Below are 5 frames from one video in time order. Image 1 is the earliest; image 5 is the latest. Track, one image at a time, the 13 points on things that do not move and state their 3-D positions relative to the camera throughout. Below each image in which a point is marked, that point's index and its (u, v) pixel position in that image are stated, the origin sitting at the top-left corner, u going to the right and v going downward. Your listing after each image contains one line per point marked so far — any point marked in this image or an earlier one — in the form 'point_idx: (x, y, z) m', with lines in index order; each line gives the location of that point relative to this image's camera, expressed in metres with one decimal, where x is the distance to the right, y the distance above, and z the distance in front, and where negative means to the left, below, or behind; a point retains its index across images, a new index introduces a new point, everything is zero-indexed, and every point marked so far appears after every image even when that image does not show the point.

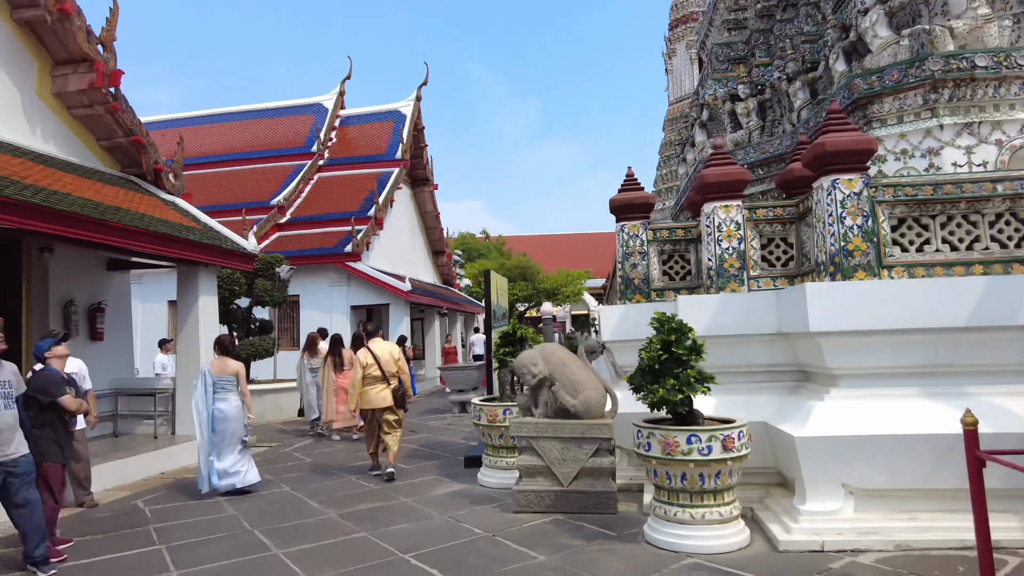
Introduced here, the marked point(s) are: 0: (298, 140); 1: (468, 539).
0: (-6.2, +4.3, +19.4) m
1: (-0.3, -1.6, +4.1) m
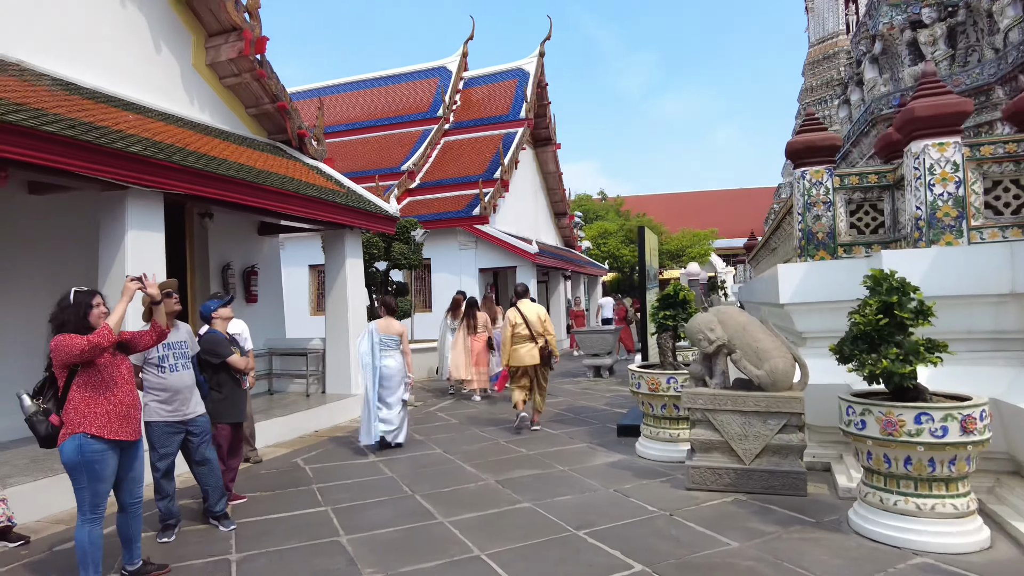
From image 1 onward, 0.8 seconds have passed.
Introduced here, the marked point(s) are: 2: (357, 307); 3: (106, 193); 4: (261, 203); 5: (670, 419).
0: (-2.6, +5.4, +19.5) m
1: (+0.7, -1.3, +3.8) m
2: (-1.8, -0.2, +7.9) m
3: (-3.2, +0.7, +5.2) m
4: (-2.4, +0.8, +6.4) m
5: (+1.2, -1.0, +5.0) m
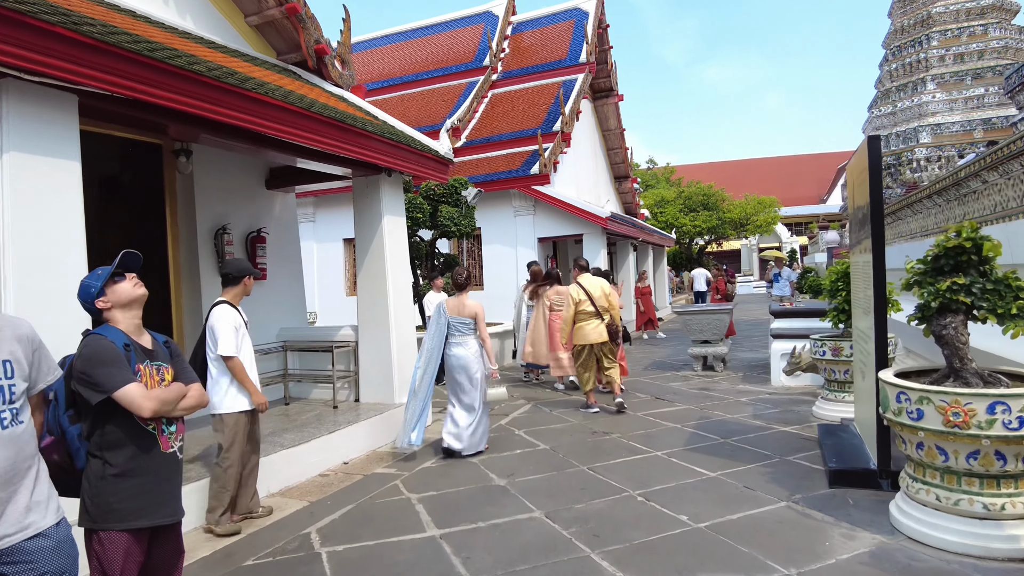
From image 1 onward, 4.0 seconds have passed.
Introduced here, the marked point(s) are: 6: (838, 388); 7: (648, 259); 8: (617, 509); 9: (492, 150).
0: (-1.1, +6.0, +17.1) m
1: (+1.4, -1.1, +1.5) m
2: (-1.0, 0.0, +5.7) m
3: (-2.5, +0.9, +3.1) m
4: (-1.7, +1.0, +4.2) m
5: (+1.9, -0.8, +2.6) m
6: (+2.6, -0.8, +5.2) m
7: (+3.8, +0.8, +18.5) m
8: (+0.5, -1.1, +3.5) m
9: (-0.4, +3.0, +14.3) m
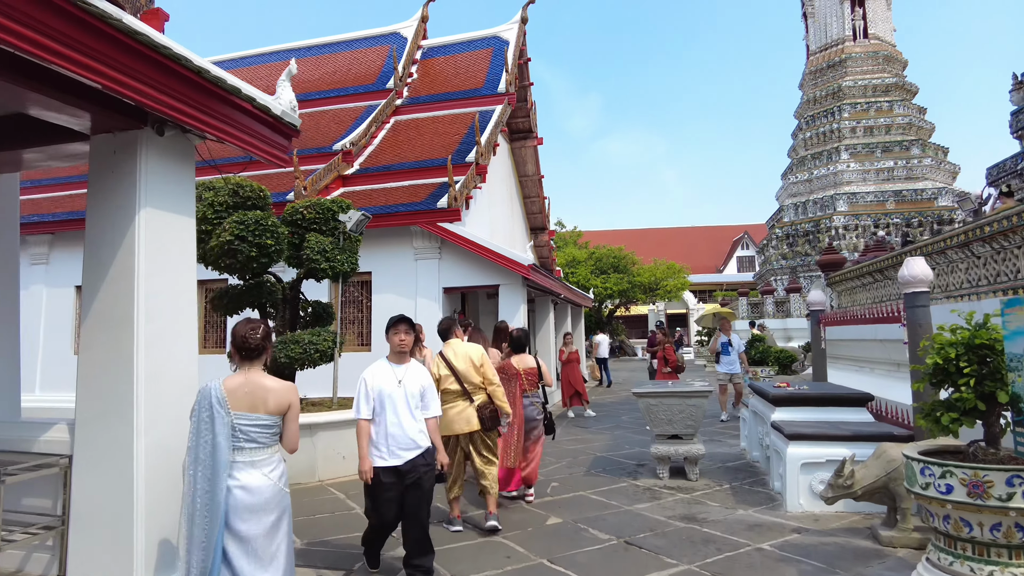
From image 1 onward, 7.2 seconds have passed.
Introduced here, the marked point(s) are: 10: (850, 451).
0: (-3.2, +4.7, +14.7) m
1: (+1.4, -1.1, -1.0) m
2: (-1.5, -0.2, +2.9) m
3: (-2.6, +0.9, +0.2) m
4: (-2.0, +0.9, +1.5) m
5: (+1.7, -0.9, +0.2) m
6: (+2.0, -1.2, +2.9) m
7: (+1.3, -0.8, +16.3) m
8: (+0.3, -1.3, +0.9) m
9: (-2.2, +1.9, +11.8) m
10: (+2.3, -1.1, +4.6) m
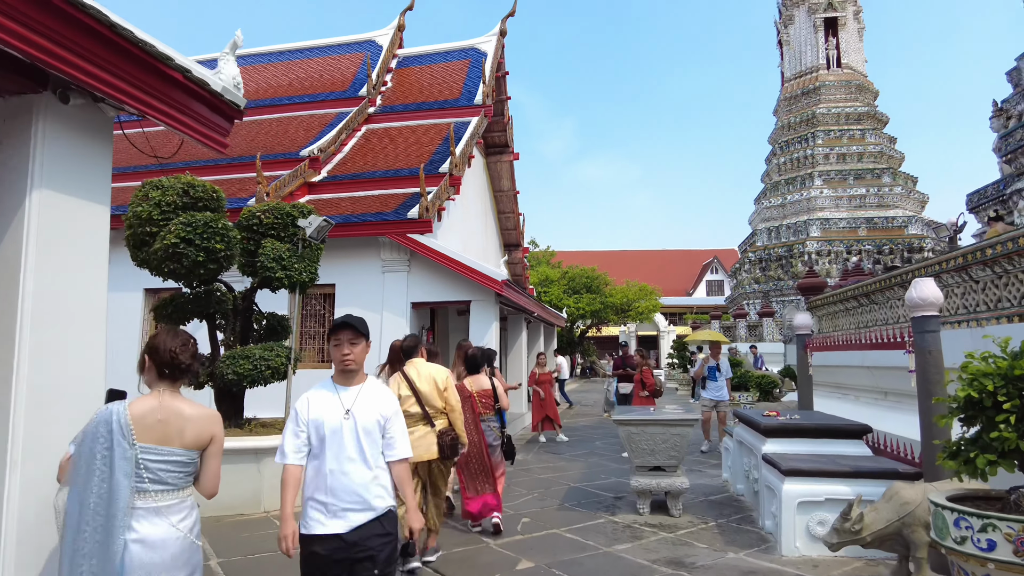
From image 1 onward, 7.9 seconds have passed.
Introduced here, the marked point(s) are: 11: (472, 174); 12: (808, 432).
0: (-3.7, +4.4, +14.2) m
1: (+1.4, -1.1, -1.5) m
2: (-1.6, -0.2, +2.3) m
3: (-2.6, +1.0, -0.4) m
4: (-2.0, +1.0, +1.0) m
5: (+1.7, -0.9, -0.2) m
6: (+1.9, -1.3, +2.5) m
7: (+0.6, -1.2, +15.8) m
8: (+0.2, -1.3, +0.4) m
9: (-2.6, +1.7, +11.2) m
10: (+2.1, -1.3, +4.1) m
11: (-0.8, +2.3, +13.6) m
12: (+2.2, -1.1, +4.9) m
